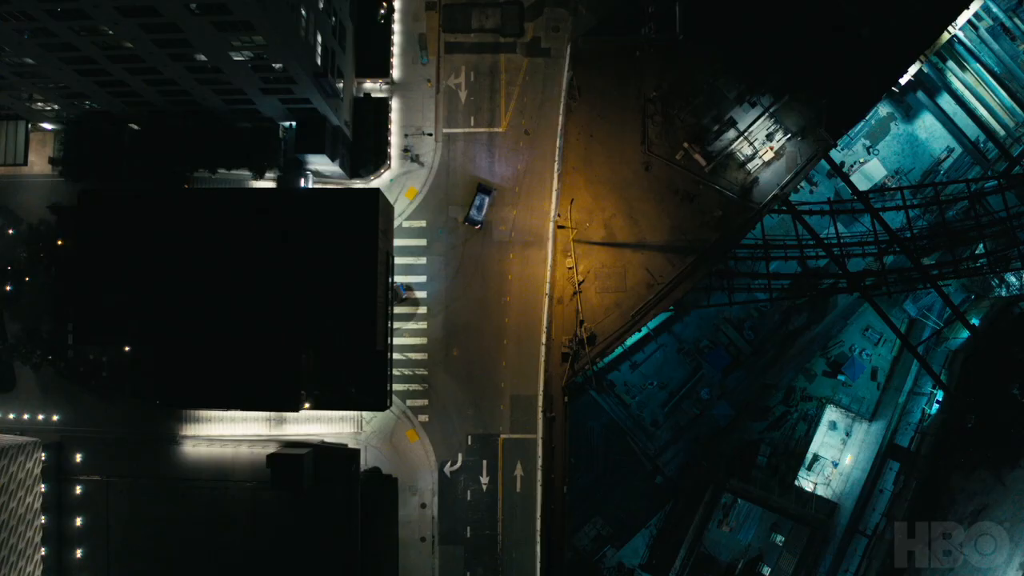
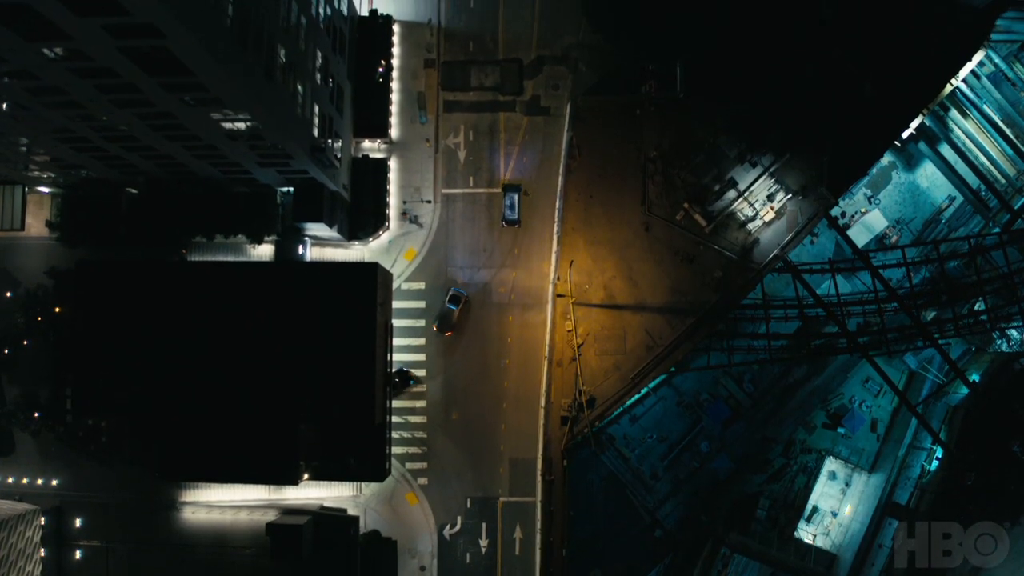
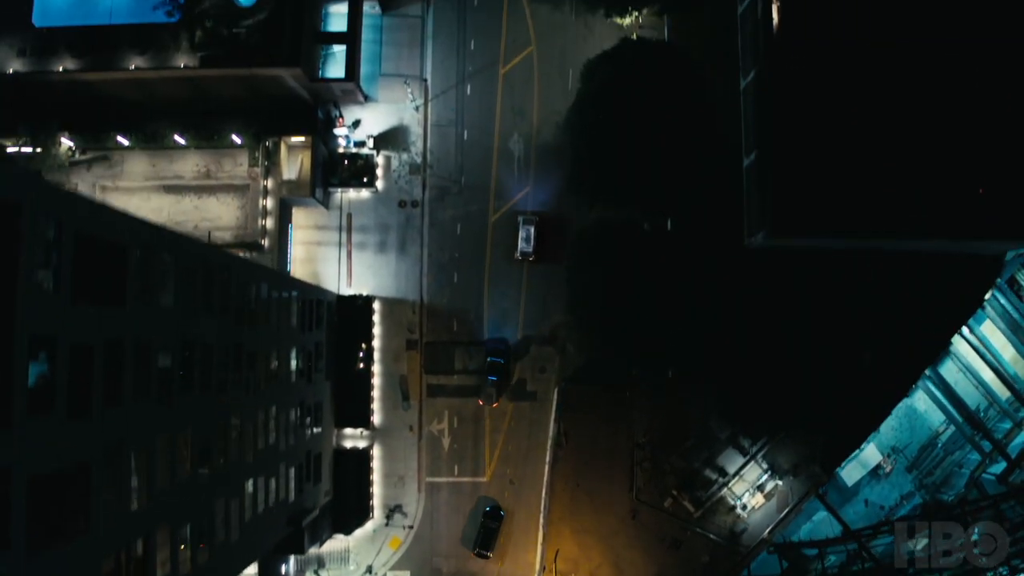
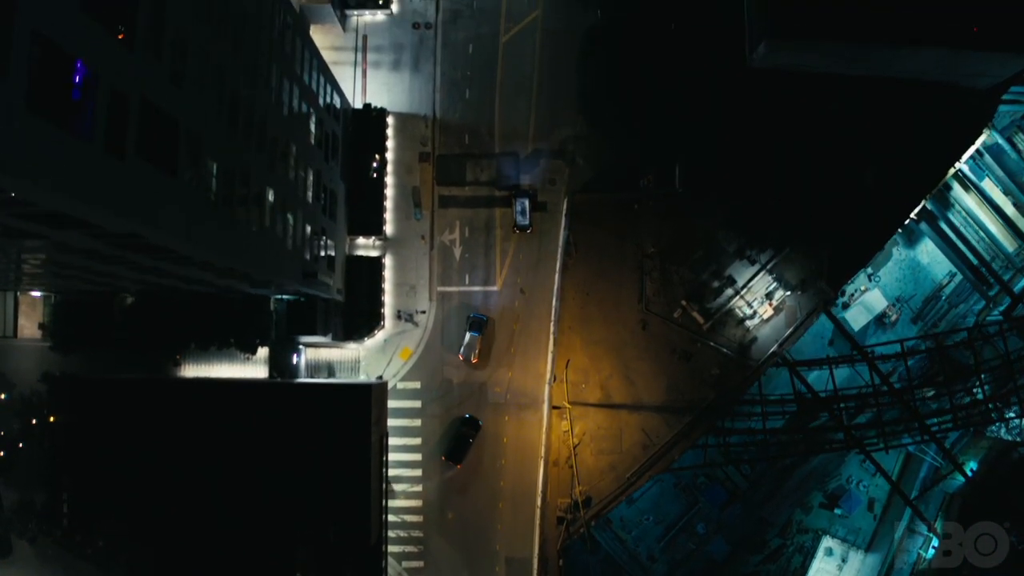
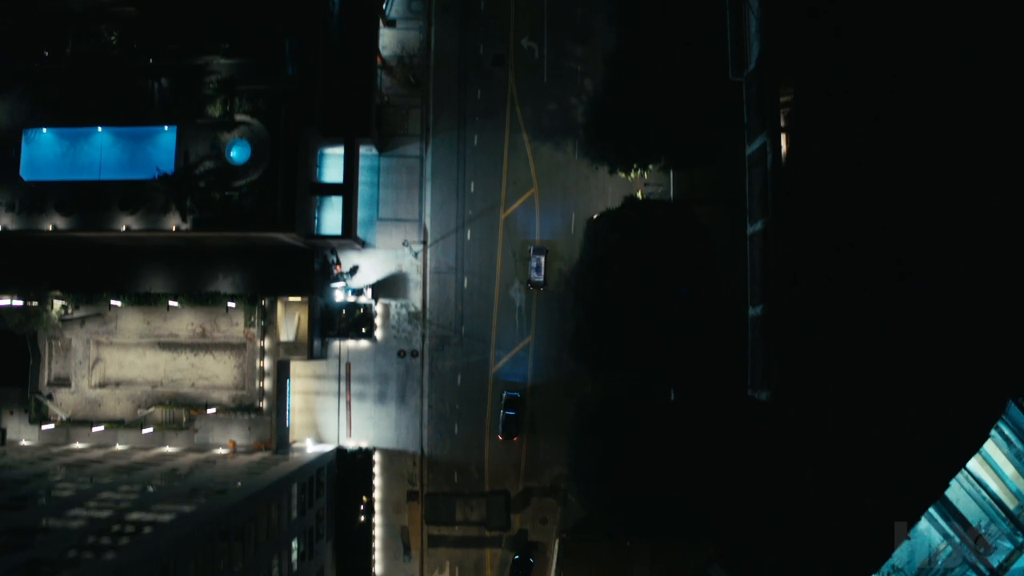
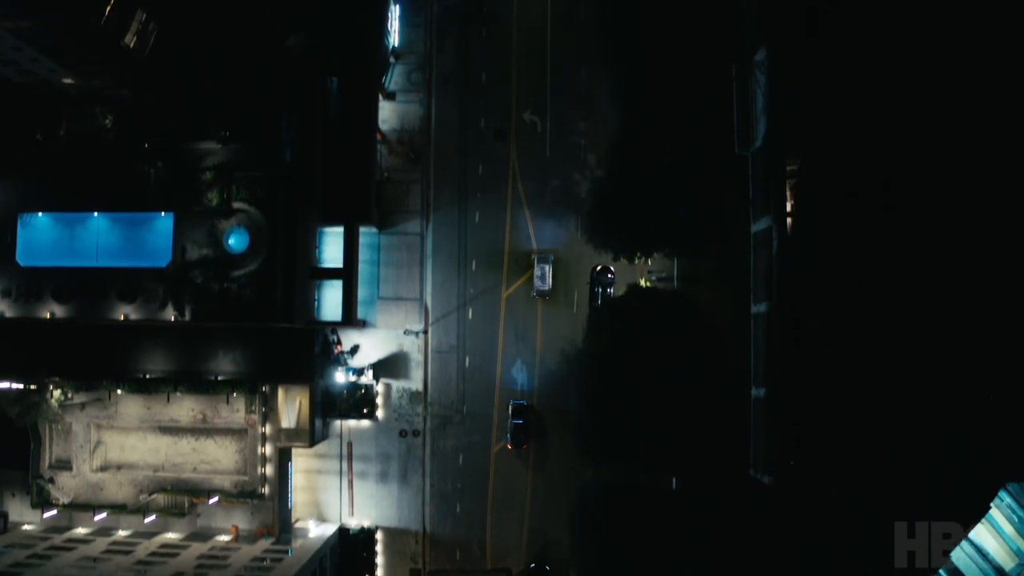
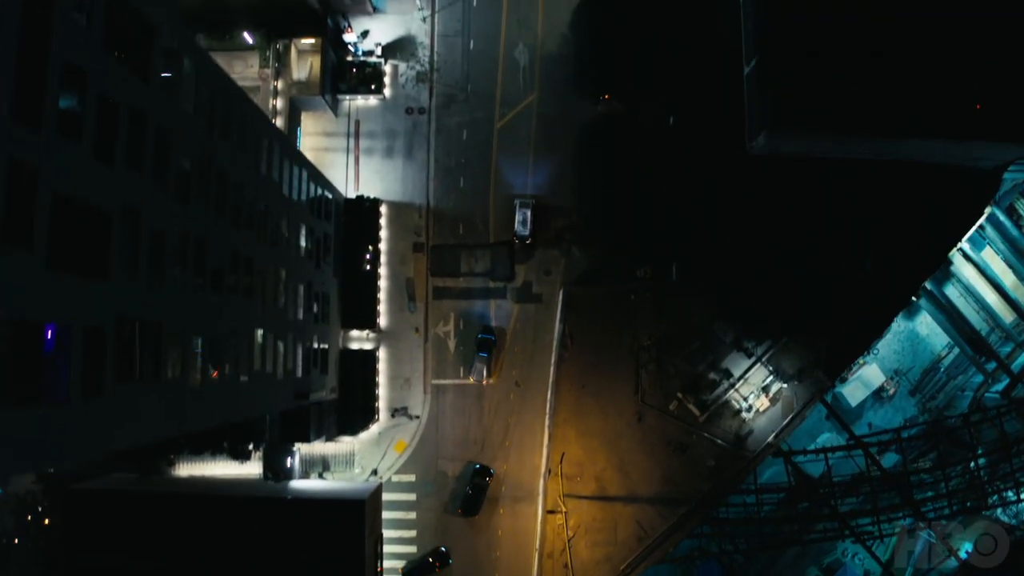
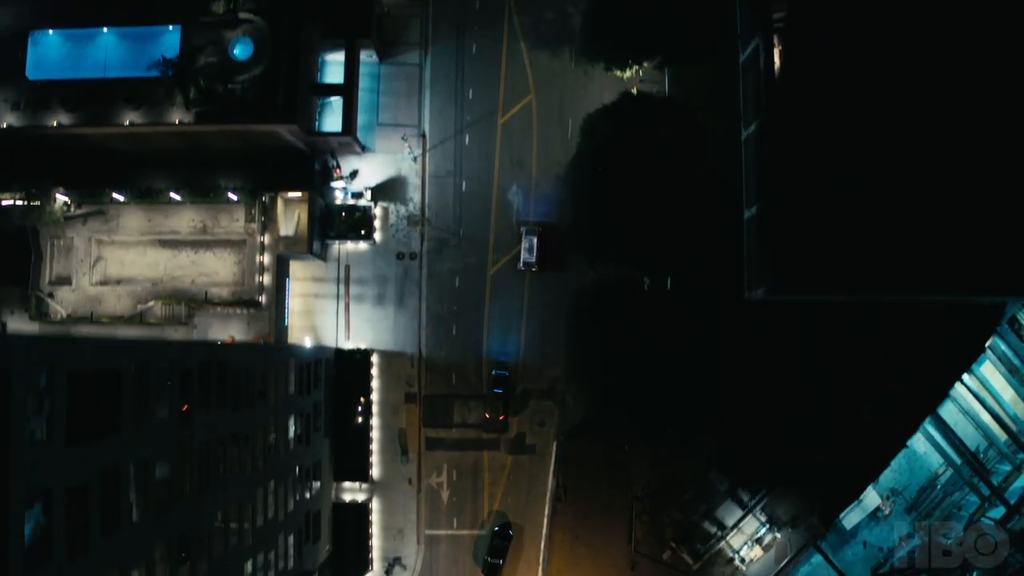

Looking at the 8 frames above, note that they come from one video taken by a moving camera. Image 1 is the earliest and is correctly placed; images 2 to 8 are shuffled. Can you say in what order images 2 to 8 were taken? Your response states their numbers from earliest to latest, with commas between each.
2, 4, 7, 3, 8, 5, 6
